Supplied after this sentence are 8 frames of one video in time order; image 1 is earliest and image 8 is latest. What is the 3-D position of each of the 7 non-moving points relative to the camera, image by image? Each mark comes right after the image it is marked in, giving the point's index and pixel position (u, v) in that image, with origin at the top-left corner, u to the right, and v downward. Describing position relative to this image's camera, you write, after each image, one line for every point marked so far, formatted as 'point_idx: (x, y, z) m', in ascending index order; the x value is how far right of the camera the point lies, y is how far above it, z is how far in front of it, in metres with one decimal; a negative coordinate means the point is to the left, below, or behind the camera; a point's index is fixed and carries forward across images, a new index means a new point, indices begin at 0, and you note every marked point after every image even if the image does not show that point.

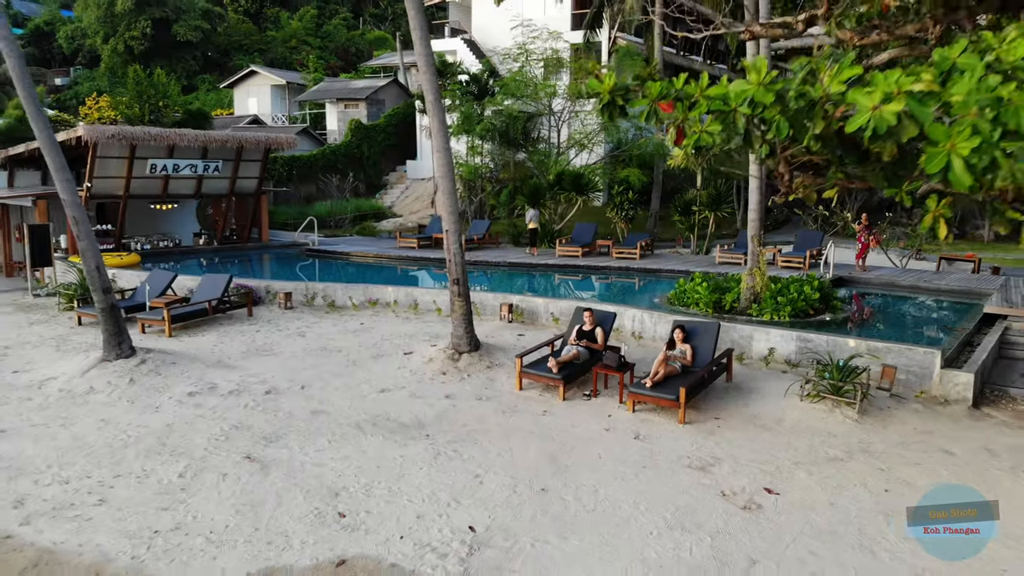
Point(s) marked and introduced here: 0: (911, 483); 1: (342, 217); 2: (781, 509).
0: (+1.8, -0.9, +4.4) m
1: (-3.0, +1.3, +17.3) m
2: (+1.1, -0.9, +4.0) m
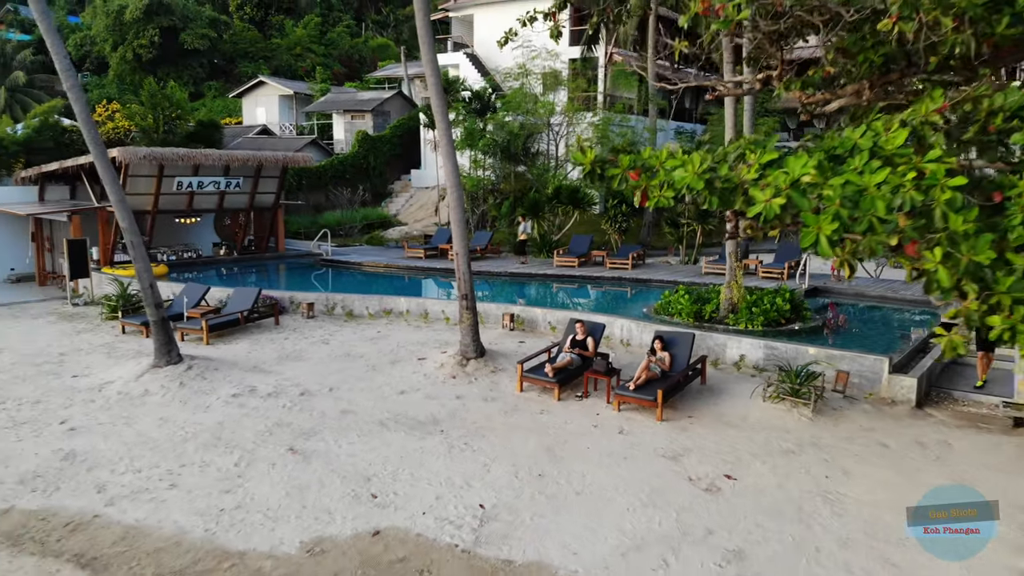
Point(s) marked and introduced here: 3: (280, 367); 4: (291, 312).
0: (+1.8, -1.0, +5.2) m
1: (-3.0, +1.2, +18.1) m
2: (+1.1, -1.0, +4.8) m
3: (-1.7, -0.6, +7.1) m
4: (-2.2, -0.2, +9.6) m
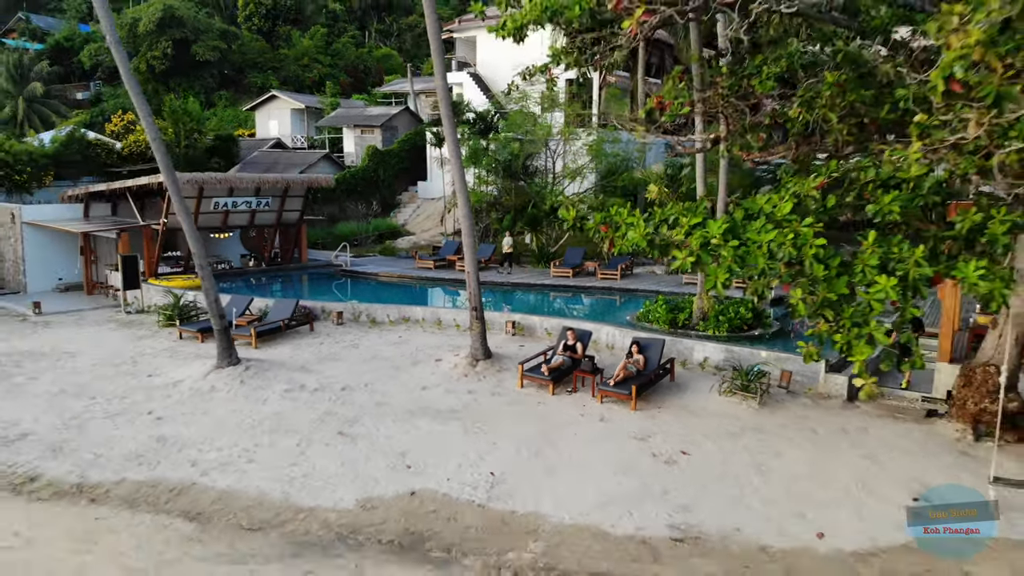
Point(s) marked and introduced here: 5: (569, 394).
0: (+1.8, -1.1, +6.5) m
1: (-3.0, +1.0, +19.5) m
2: (+1.1, -1.1, +6.2) m
3: (-1.7, -0.7, +8.5) m
4: (-2.2, -0.4, +11.0) m
5: (+0.5, -0.8, +7.8) m
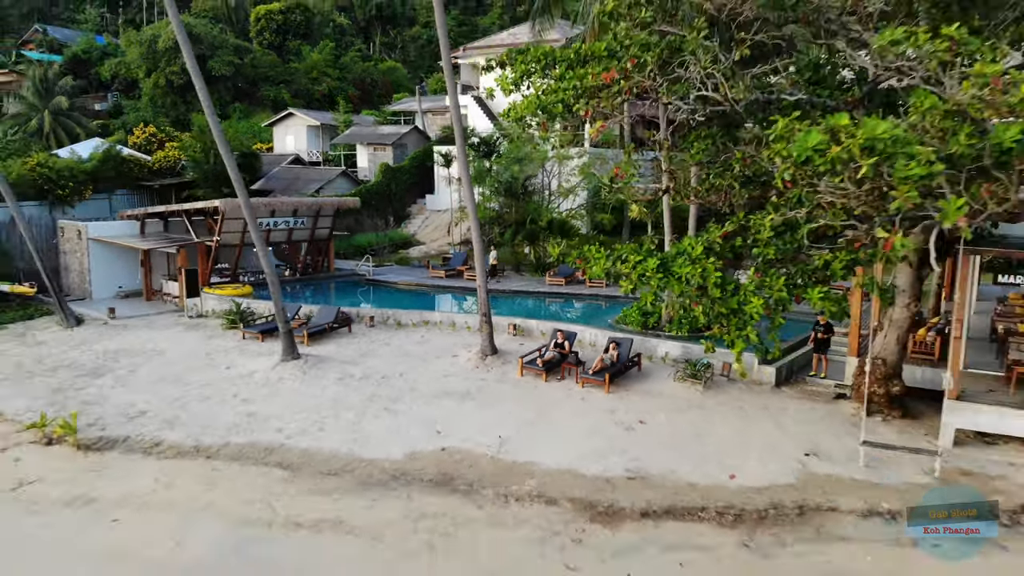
0: (+1.8, -1.2, +8.7) m
1: (-3.0, +0.9, +21.7) m
2: (+1.2, -1.3, +8.4) m
3: (-1.7, -0.8, +10.7) m
4: (-2.1, -0.5, +13.2) m
5: (+0.5, -1.0, +10.0) m
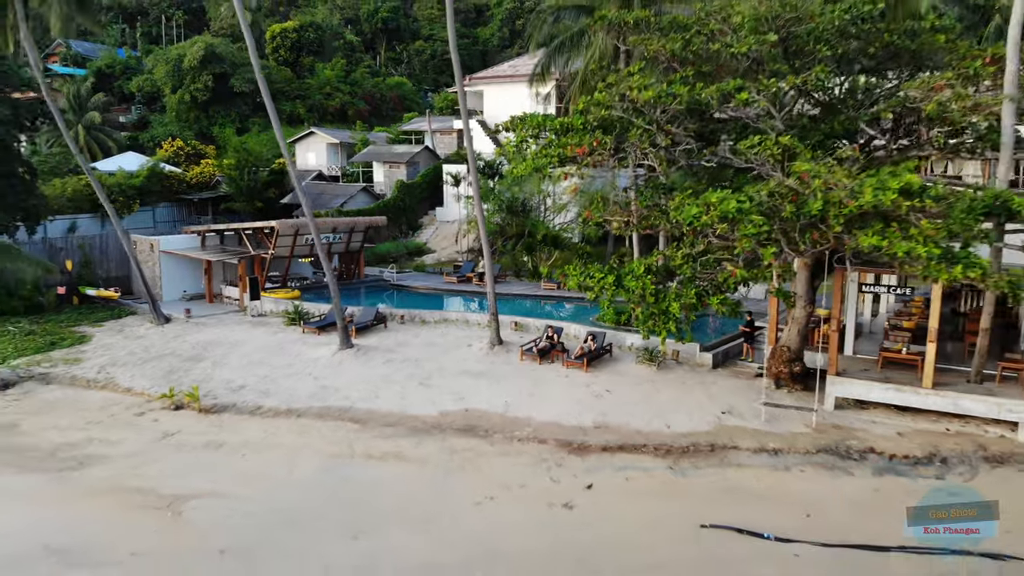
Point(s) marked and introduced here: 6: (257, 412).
0: (+1.9, -1.3, +12.0) m
1: (-3.0, +0.9, +25.0) m
2: (+1.2, -1.3, +11.7) m
3: (-1.6, -0.9, +14.0) m
4: (-2.1, -0.6, +16.5) m
5: (+0.5, -1.0, +13.3) m
6: (-3.1, -1.5, +11.7) m
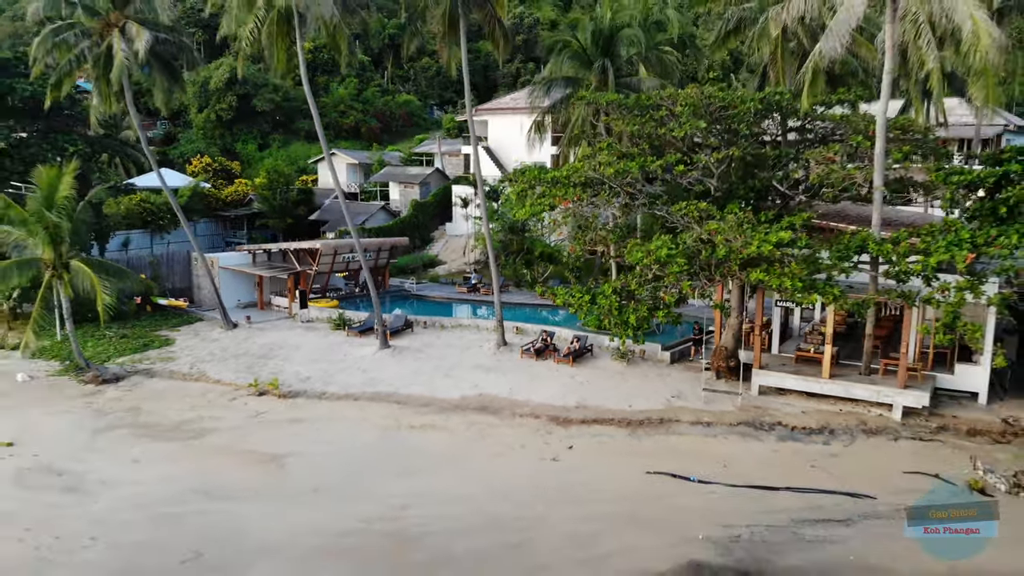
0: (+1.9, -1.5, +15.8) m
1: (-2.9, +0.6, +28.8) m
2: (+1.2, -1.6, +15.5) m
3: (-1.6, -1.2, +17.8) m
4: (-2.1, -0.8, +20.3) m
5: (+0.5, -1.3, +17.1) m
6: (-3.1, -1.8, +15.6) m
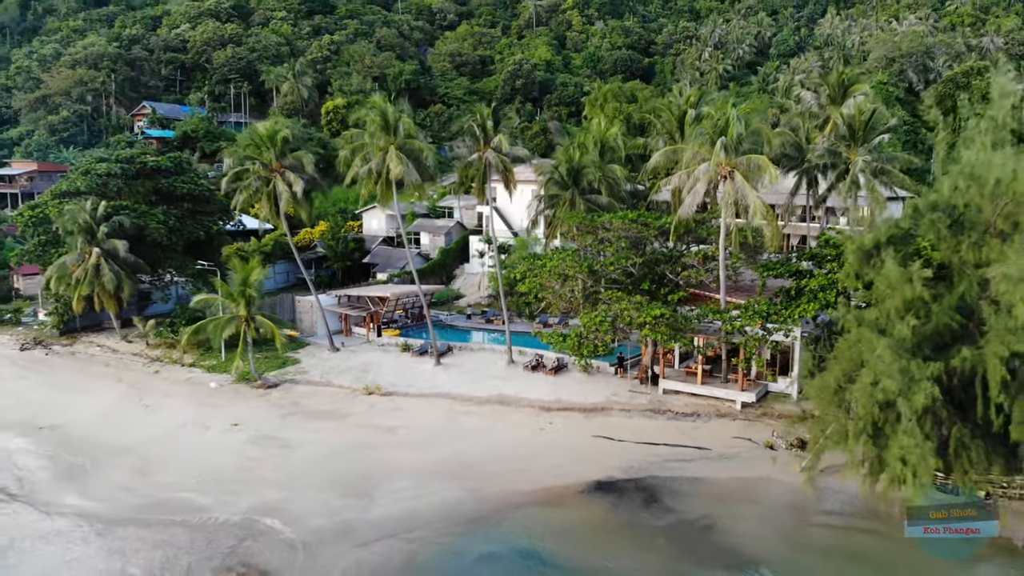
0: (+2.1, -2.8, +26.9) m
1: (-2.8, -0.6, +39.9) m
2: (+1.4, -2.8, +26.6) m
3: (-1.4, -2.4, +28.9) m
4: (-1.9, -2.0, +31.4) m
5: (+0.7, -2.5, +28.2) m
6: (-2.9, -3.0, +26.7) m
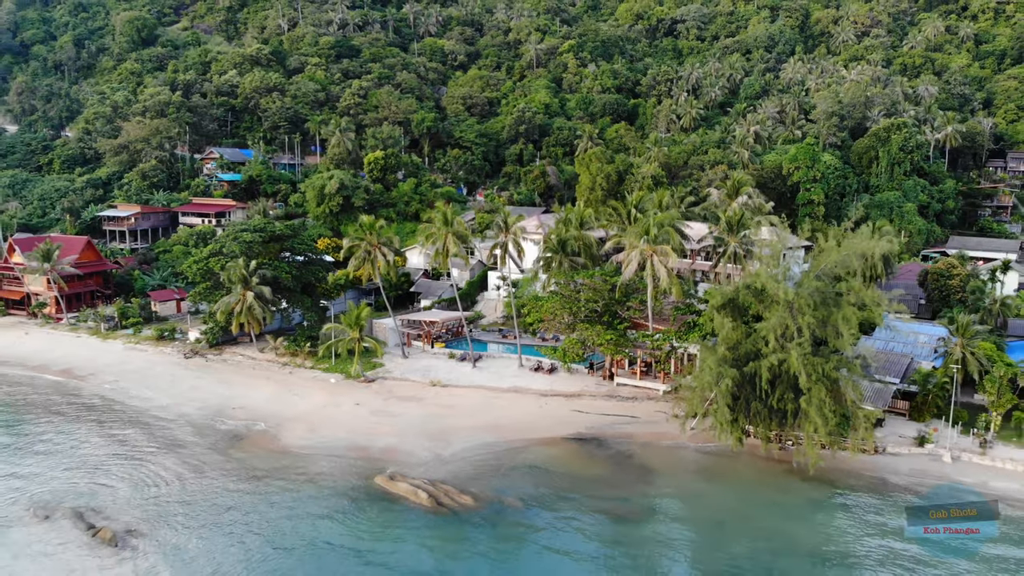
0: (+2.6, -4.3, +43.7) m
1: (-2.3, -2.1, +56.6) m
2: (+1.9, -4.3, +43.3) m
3: (-0.9, -3.9, +45.6) m
4: (-1.4, -3.5, +48.1) m
5: (+1.2, -4.0, +44.9) m
6: (-2.4, -4.5, +43.4) m
